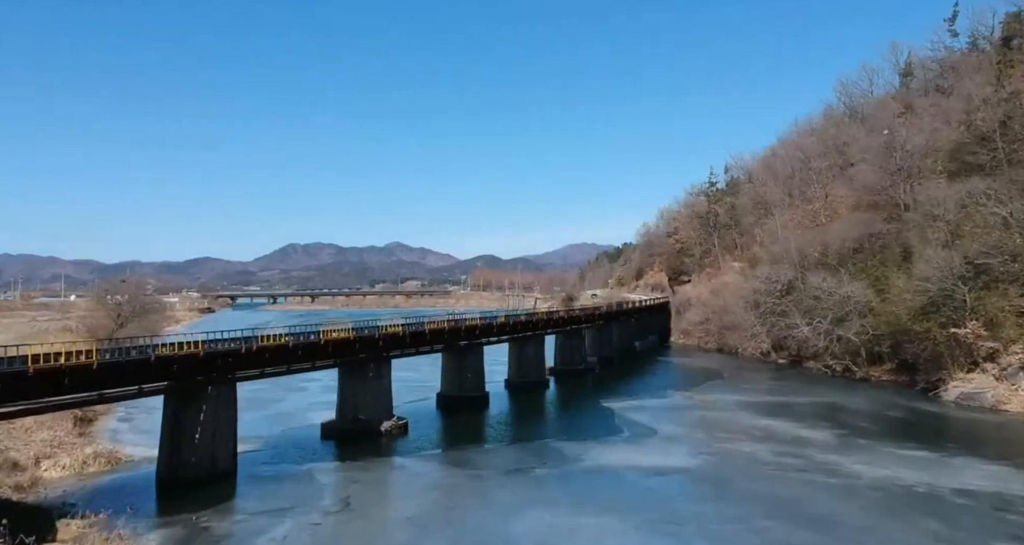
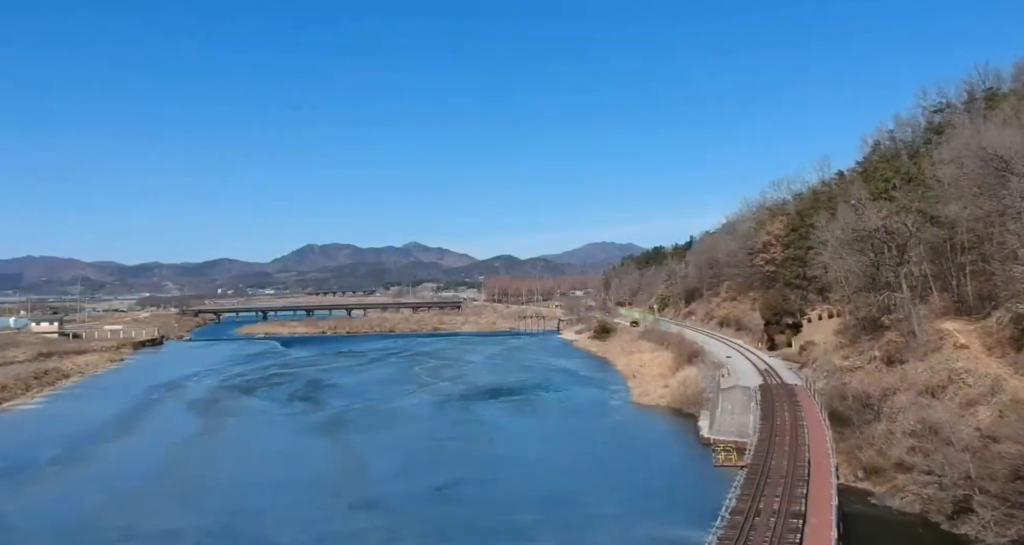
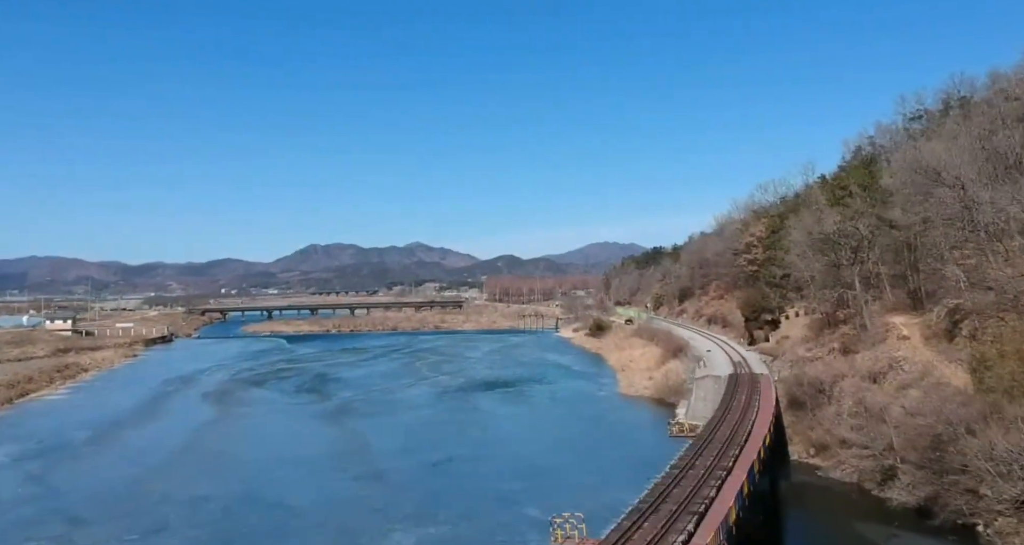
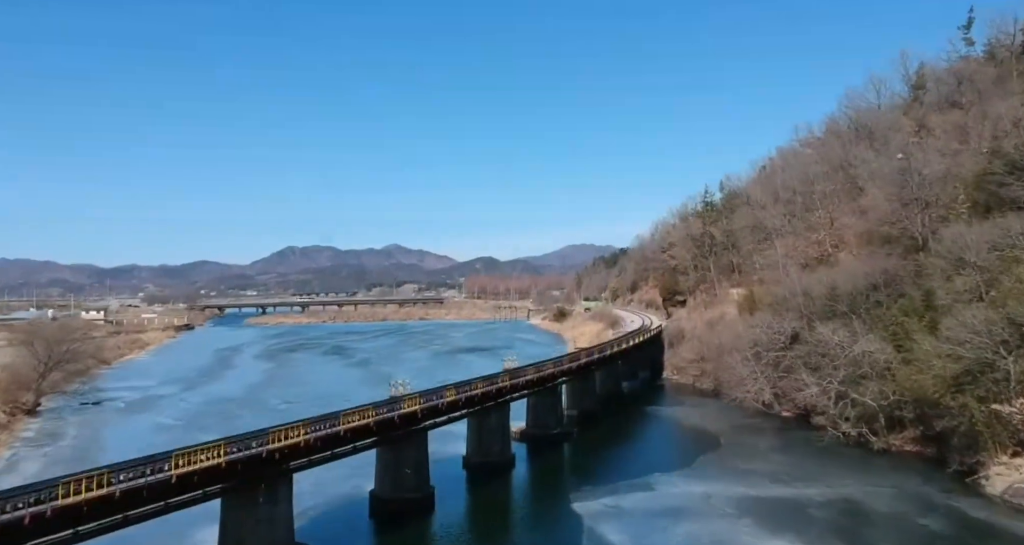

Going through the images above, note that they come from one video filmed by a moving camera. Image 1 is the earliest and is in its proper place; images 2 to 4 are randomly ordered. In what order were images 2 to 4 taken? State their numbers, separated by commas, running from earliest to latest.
4, 3, 2
